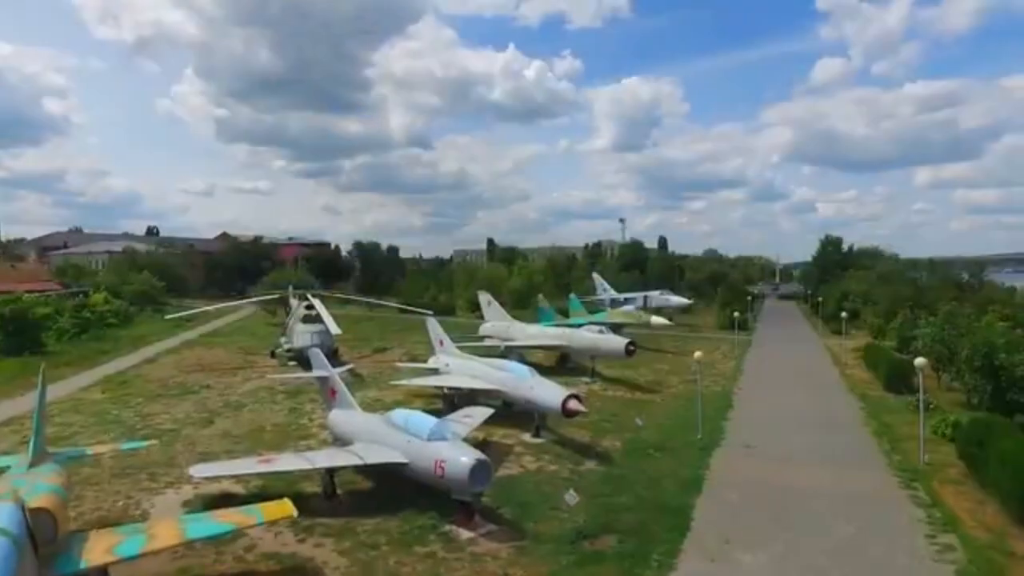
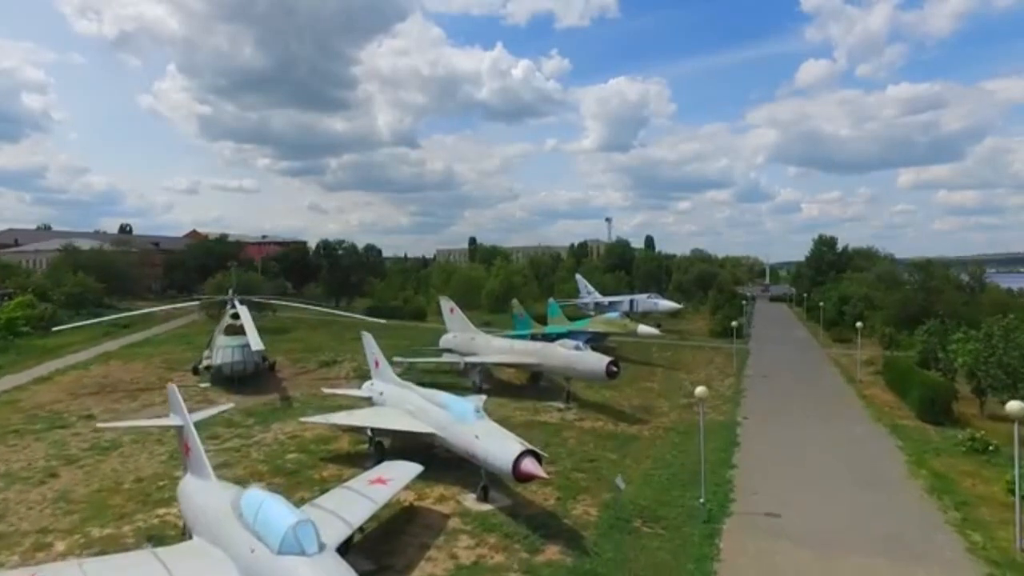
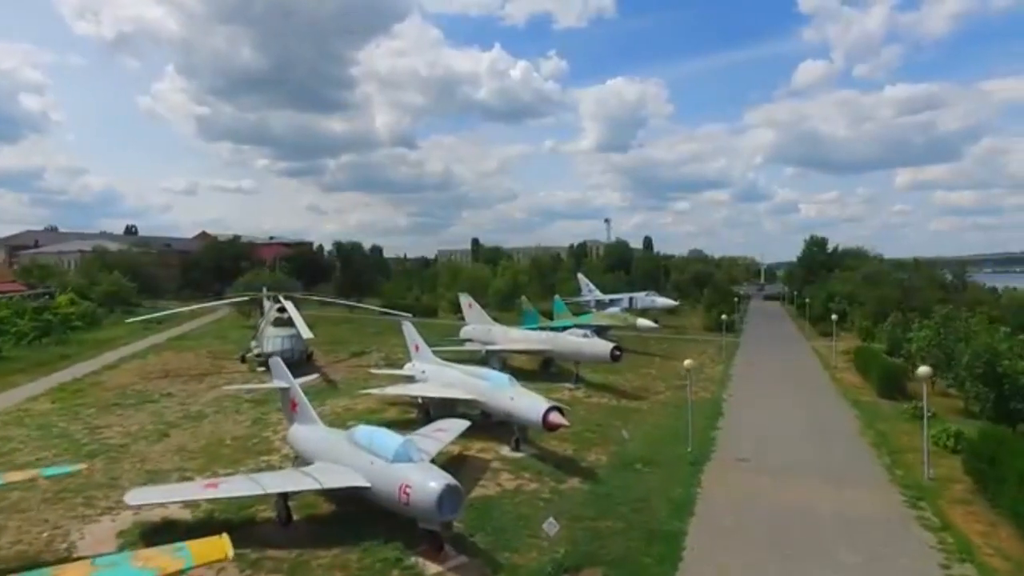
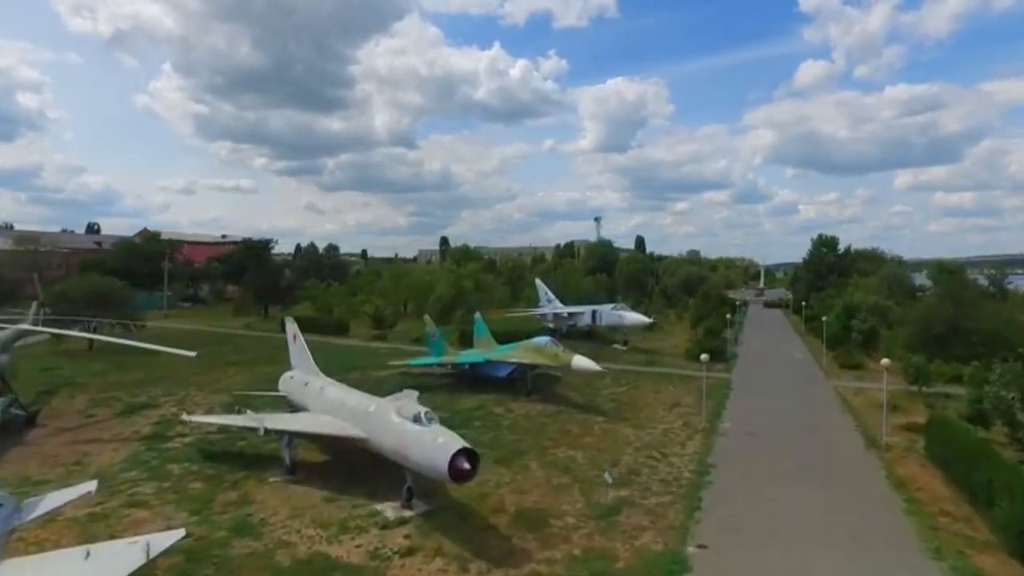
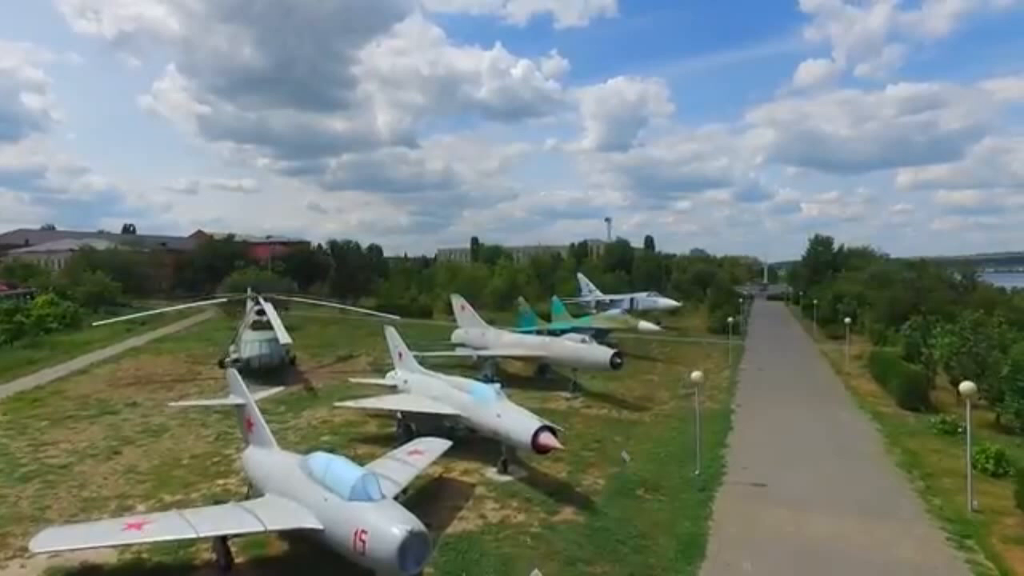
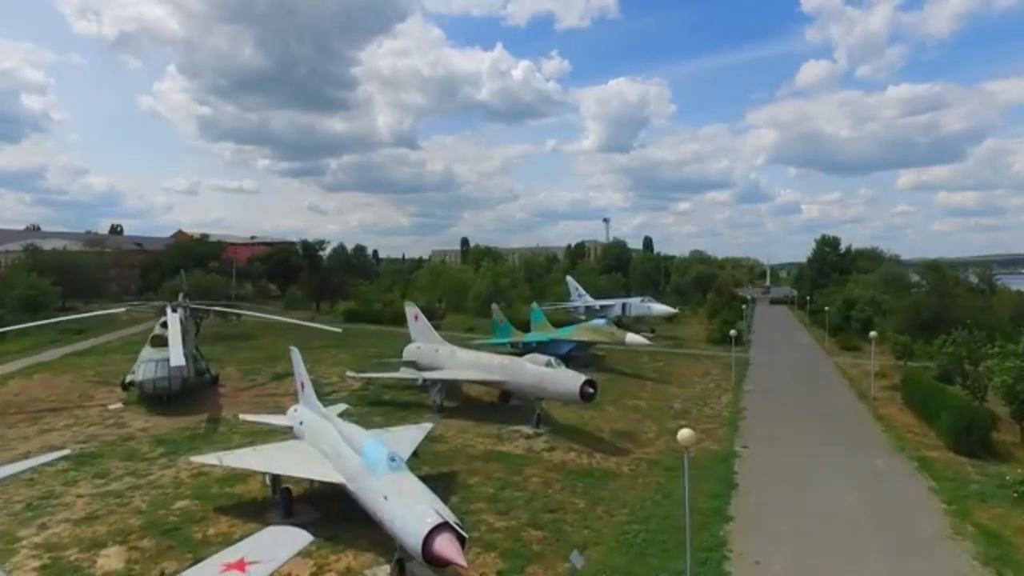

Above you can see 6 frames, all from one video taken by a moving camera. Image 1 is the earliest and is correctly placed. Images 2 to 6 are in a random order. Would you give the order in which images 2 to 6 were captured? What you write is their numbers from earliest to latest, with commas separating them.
3, 5, 2, 6, 4
